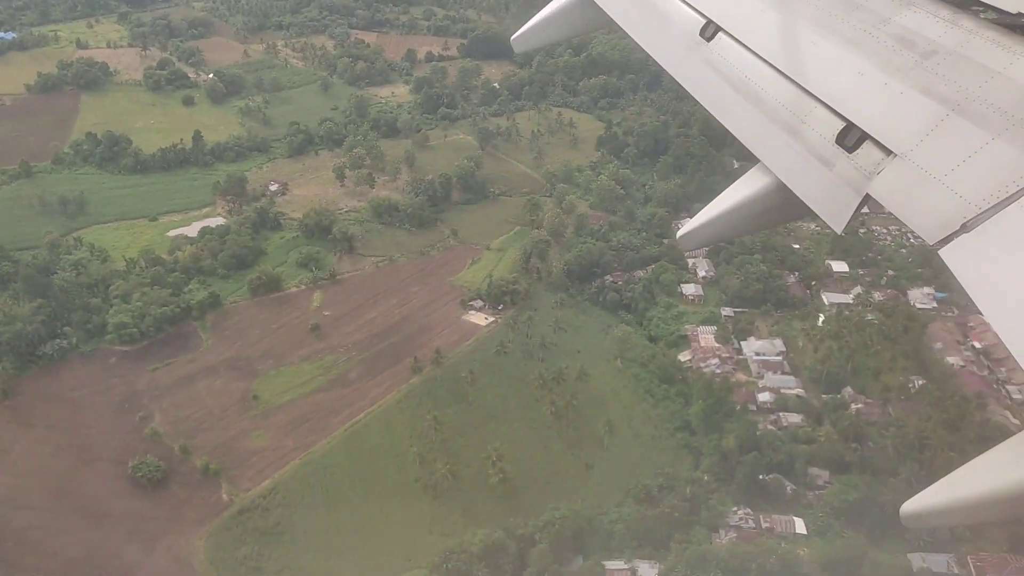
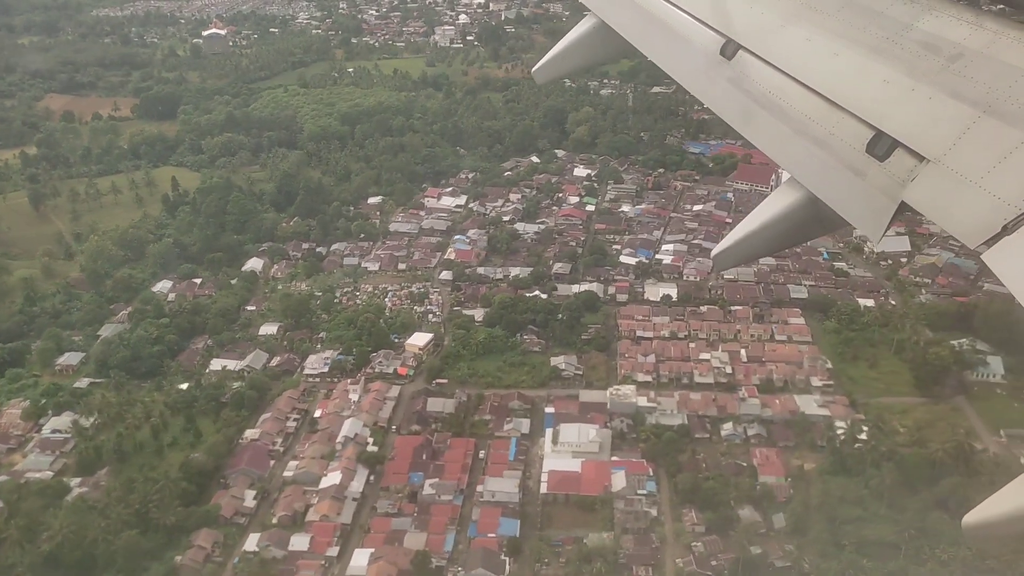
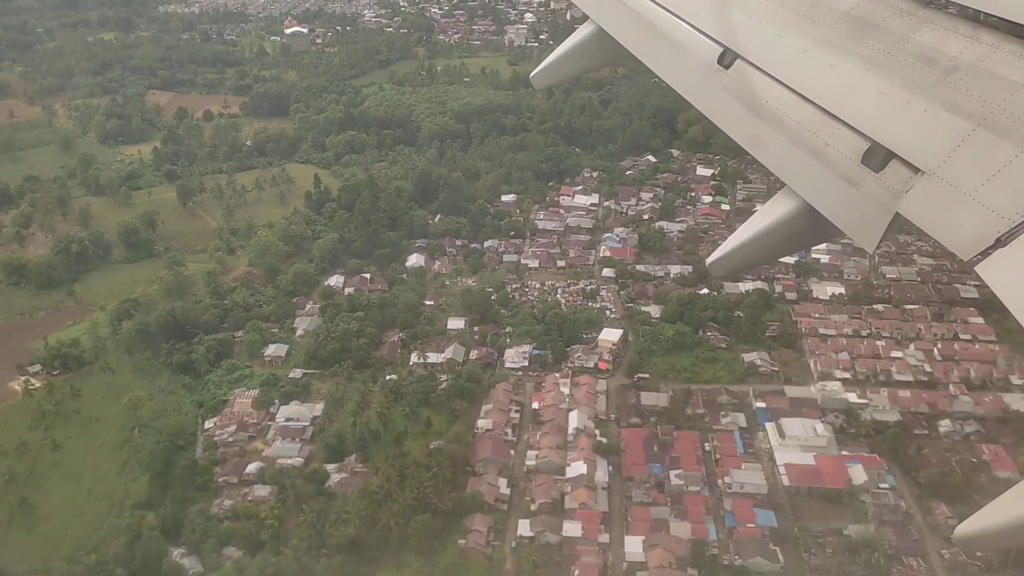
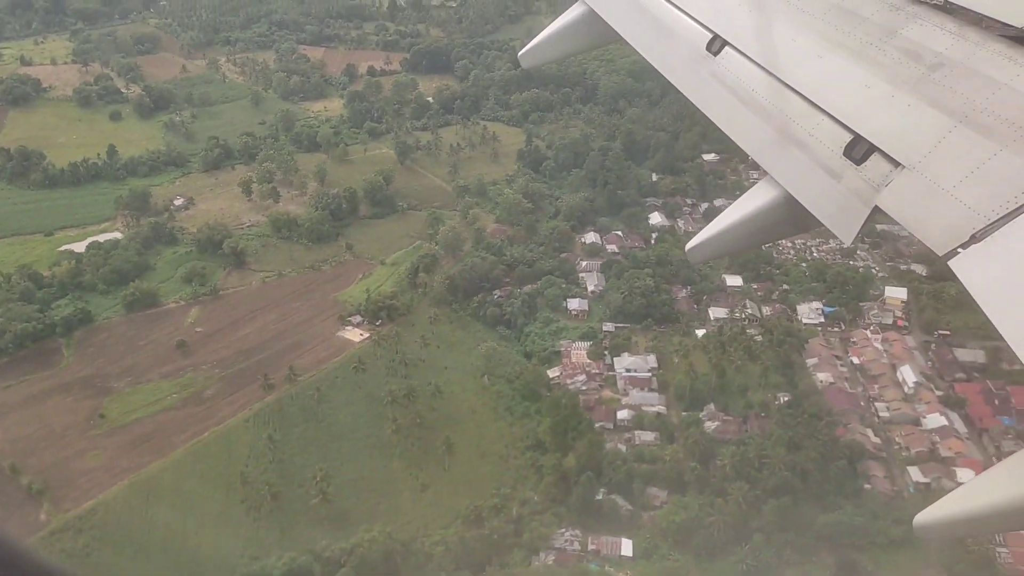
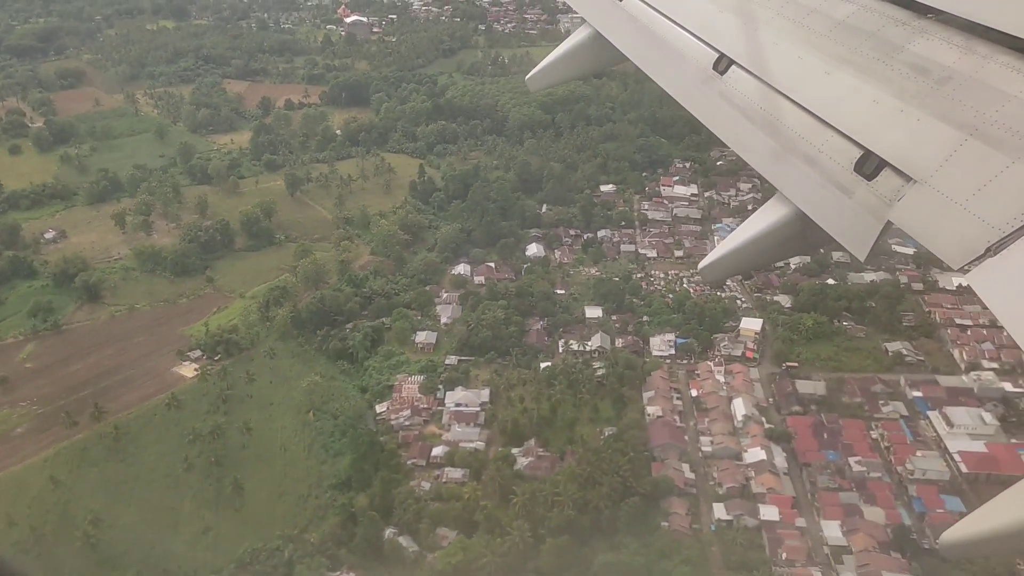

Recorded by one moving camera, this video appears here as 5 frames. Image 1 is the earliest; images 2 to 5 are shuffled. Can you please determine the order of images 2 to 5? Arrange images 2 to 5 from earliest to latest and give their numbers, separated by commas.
4, 5, 3, 2
